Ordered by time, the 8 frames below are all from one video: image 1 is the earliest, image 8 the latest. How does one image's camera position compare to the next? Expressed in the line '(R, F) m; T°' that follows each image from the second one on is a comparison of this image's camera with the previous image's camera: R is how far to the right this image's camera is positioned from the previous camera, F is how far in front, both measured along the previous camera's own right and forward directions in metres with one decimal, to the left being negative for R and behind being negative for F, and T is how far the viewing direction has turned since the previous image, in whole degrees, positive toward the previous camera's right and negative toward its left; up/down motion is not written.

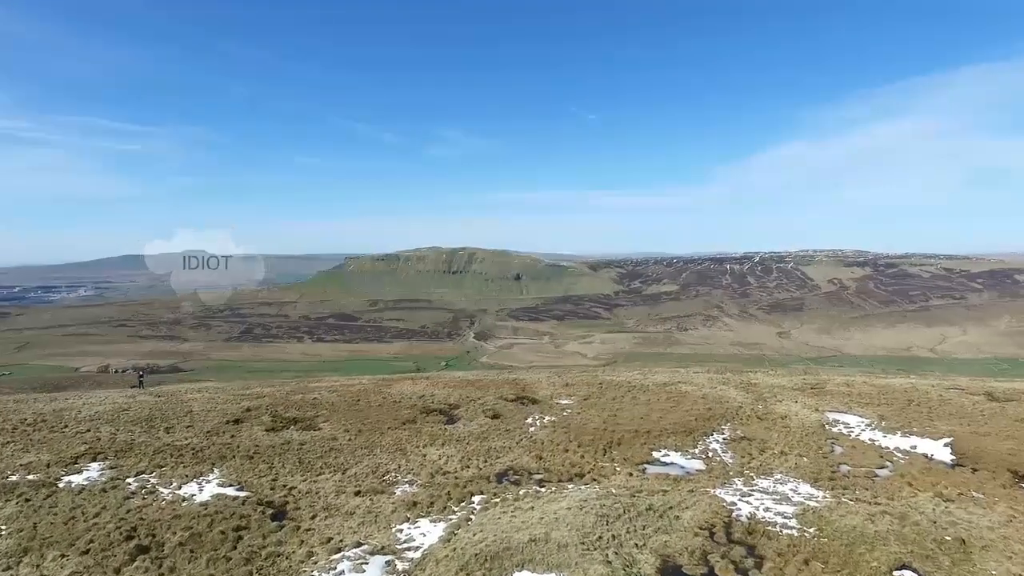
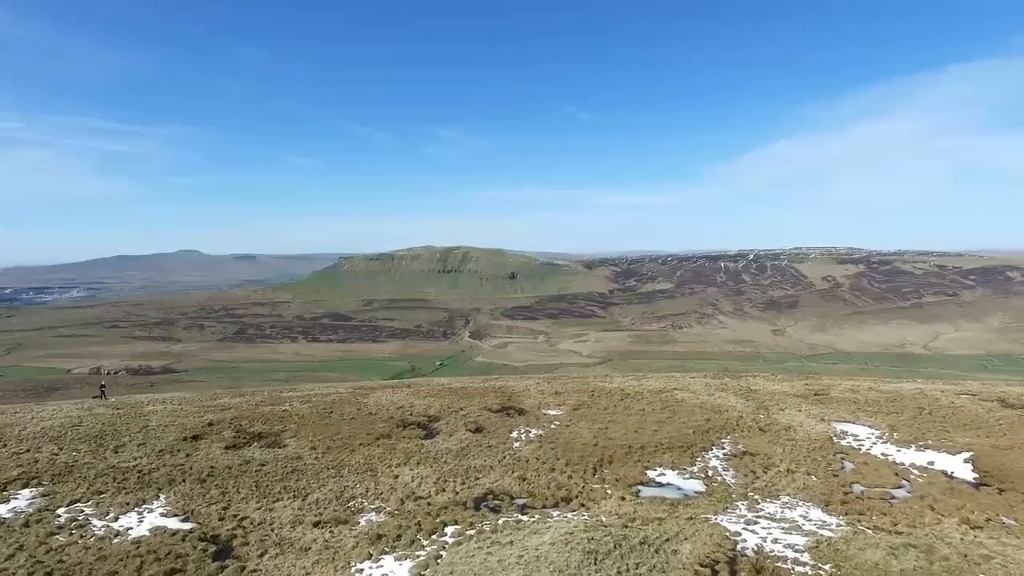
(+0.1, +0.3) m; +1°
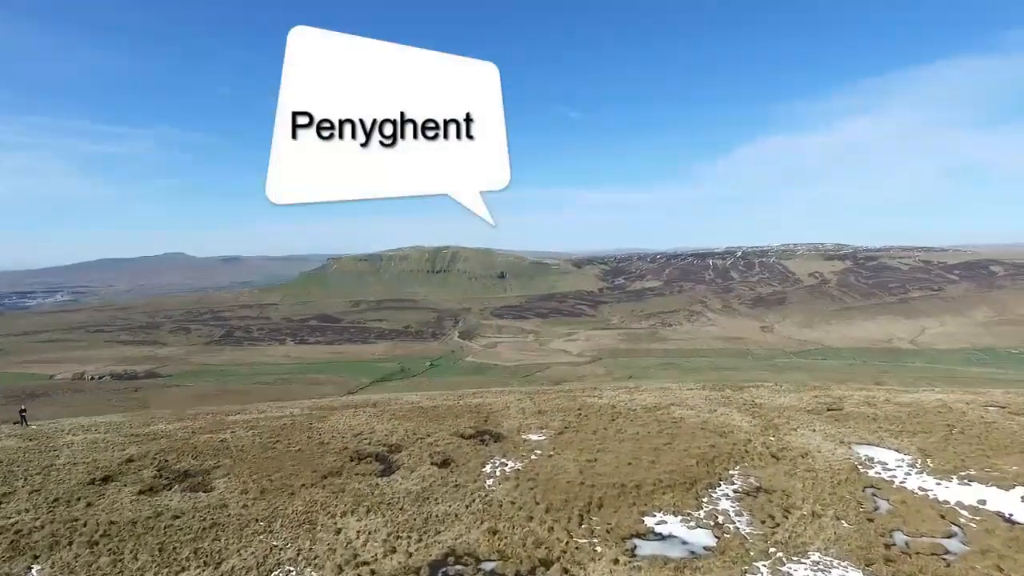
(+0.1, +0.5) m; +1°
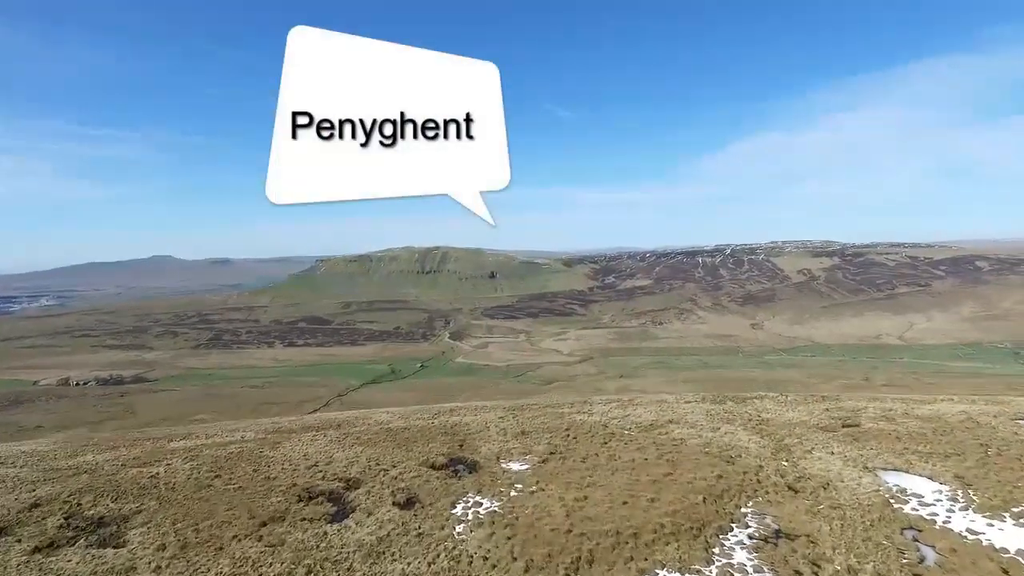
(+0.1, +0.4) m; +1°
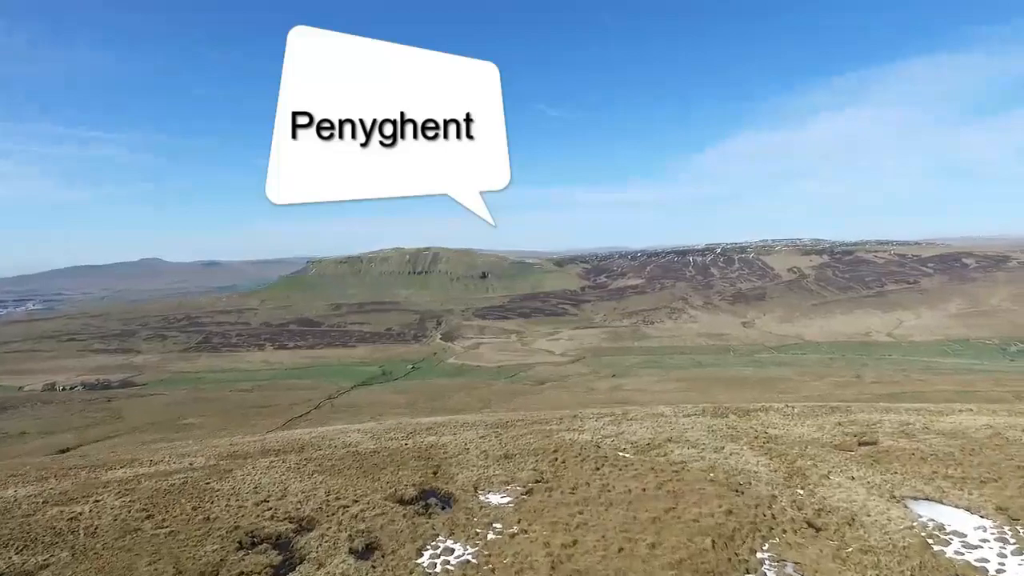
(+0.1, +0.4) m; +1°
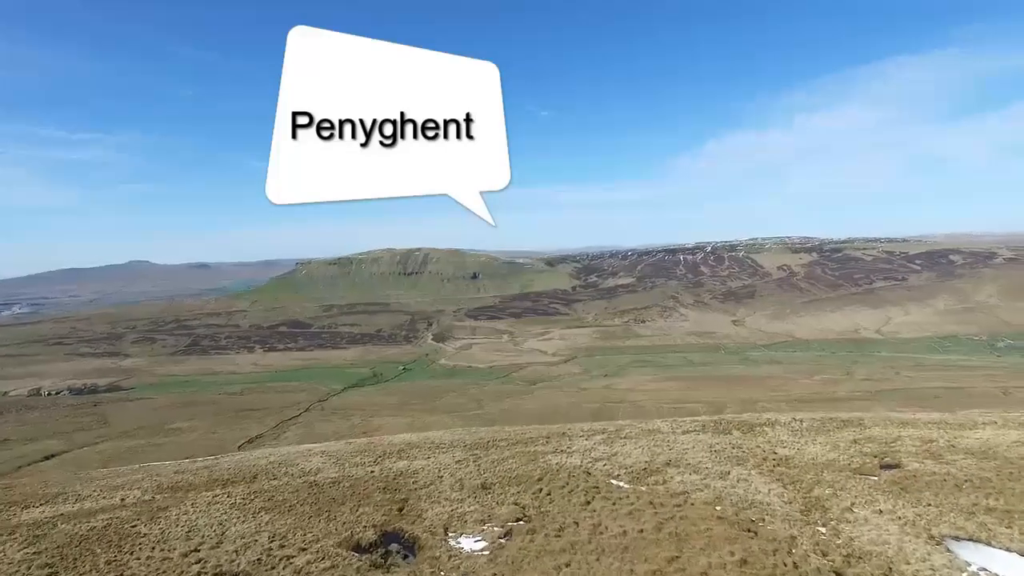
(+0.1, +0.4) m; +1°
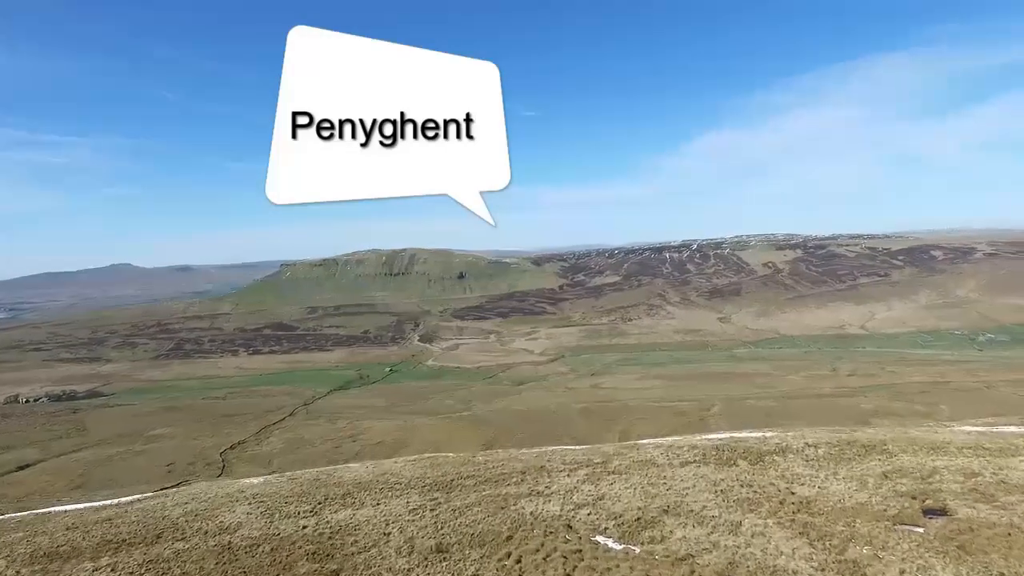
(+0.1, +0.6) m; +1°
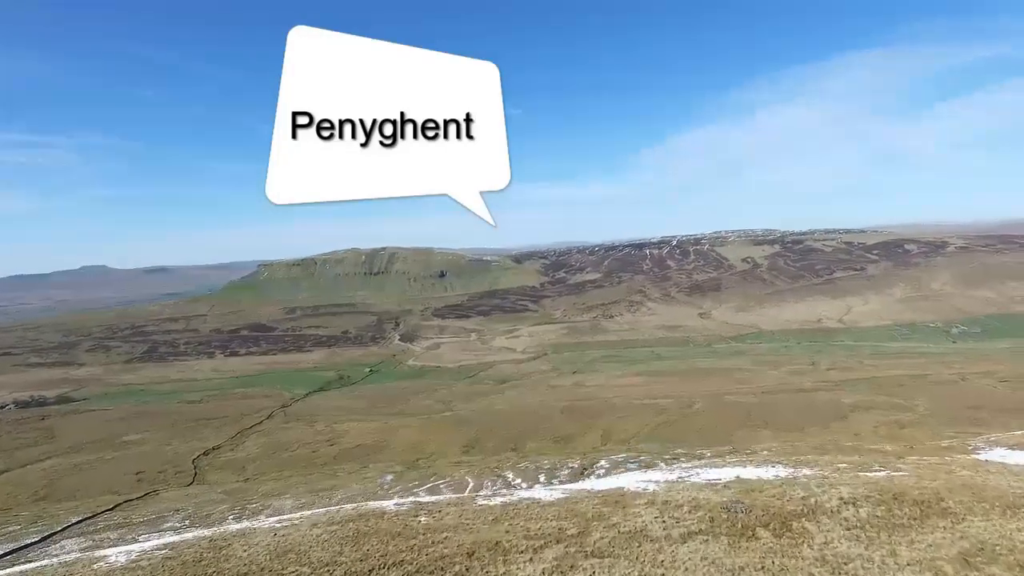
(+0.2, +0.8) m; +2°
